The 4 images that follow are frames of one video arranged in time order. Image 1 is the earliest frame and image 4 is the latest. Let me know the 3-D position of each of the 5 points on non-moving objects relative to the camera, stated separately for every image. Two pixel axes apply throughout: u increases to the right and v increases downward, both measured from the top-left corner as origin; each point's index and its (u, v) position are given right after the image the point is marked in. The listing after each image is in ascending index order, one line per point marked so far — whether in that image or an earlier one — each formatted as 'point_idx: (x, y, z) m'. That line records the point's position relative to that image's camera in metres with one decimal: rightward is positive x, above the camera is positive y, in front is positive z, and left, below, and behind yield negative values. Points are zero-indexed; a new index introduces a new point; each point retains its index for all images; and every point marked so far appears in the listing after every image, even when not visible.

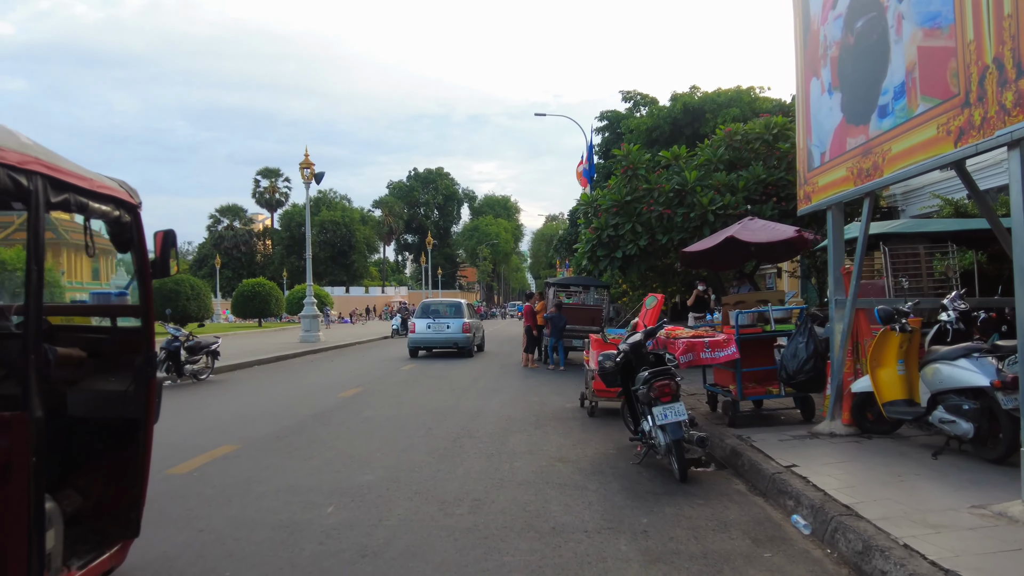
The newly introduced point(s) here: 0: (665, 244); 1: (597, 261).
0: (+2.8, +0.8, +15.2) m
1: (+1.6, +0.5, +16.0) m
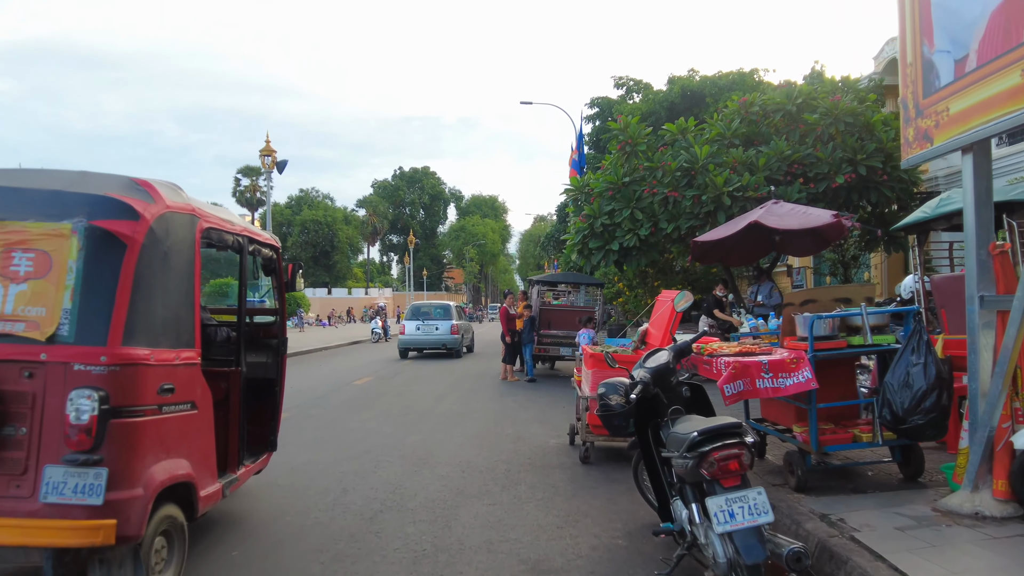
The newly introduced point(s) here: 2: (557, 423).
0: (+2.4, +0.8, +12.7) m
1: (+1.2, +0.5, +13.5) m
2: (+0.4, -1.3, +8.0) m
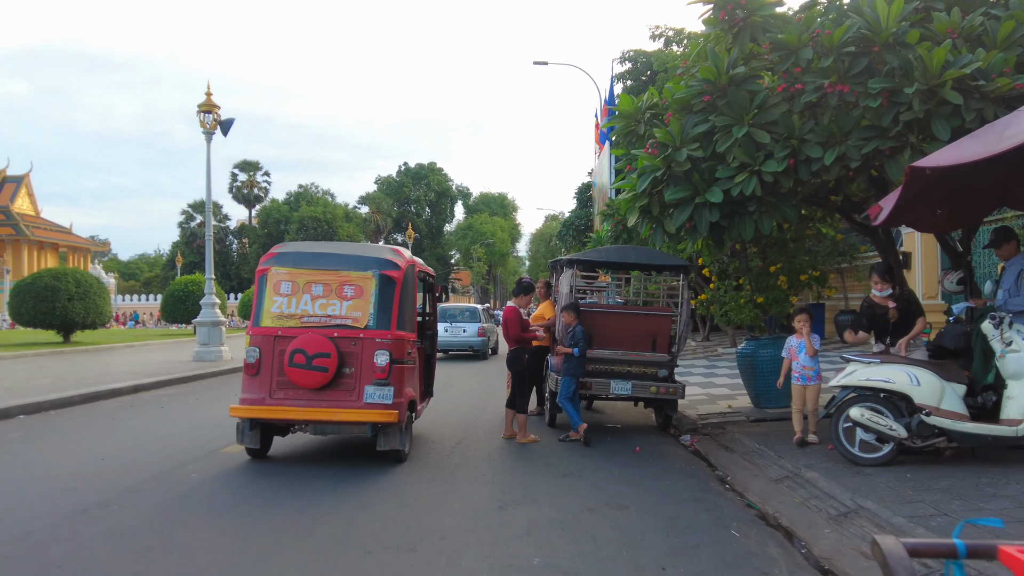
0: (+2.5, +0.9, +6.8) m
1: (+1.4, +0.6, +7.6) m
2: (+0.5, -1.2, +2.1) m
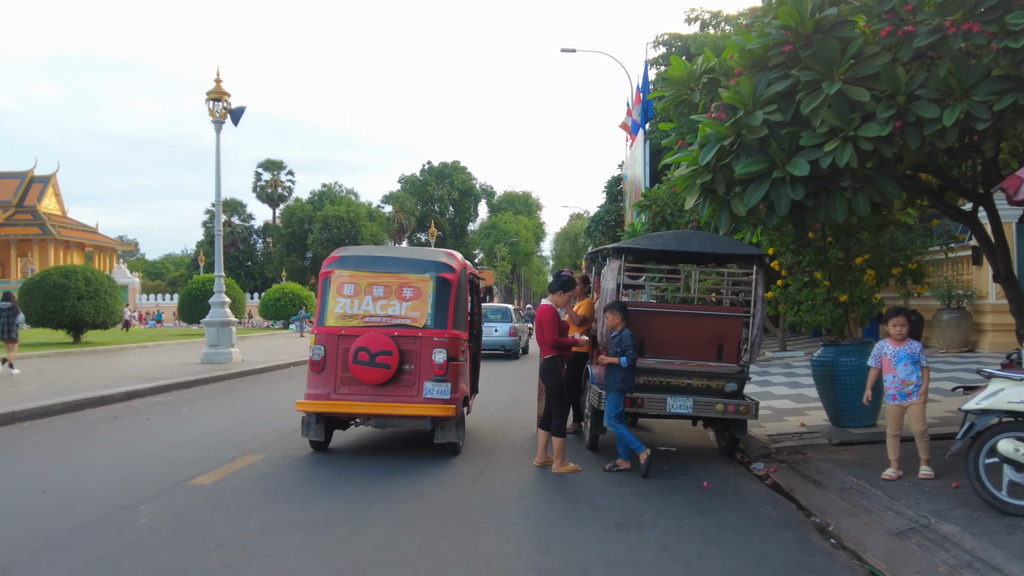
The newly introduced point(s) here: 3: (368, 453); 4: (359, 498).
0: (+2.7, +1.0, +5.4) m
1: (+1.6, +0.7, +6.2) m
2: (+0.6, -1.1, +0.8) m
3: (-1.2, -1.4, +7.0) m
4: (-0.9, -1.3, +5.0) m
